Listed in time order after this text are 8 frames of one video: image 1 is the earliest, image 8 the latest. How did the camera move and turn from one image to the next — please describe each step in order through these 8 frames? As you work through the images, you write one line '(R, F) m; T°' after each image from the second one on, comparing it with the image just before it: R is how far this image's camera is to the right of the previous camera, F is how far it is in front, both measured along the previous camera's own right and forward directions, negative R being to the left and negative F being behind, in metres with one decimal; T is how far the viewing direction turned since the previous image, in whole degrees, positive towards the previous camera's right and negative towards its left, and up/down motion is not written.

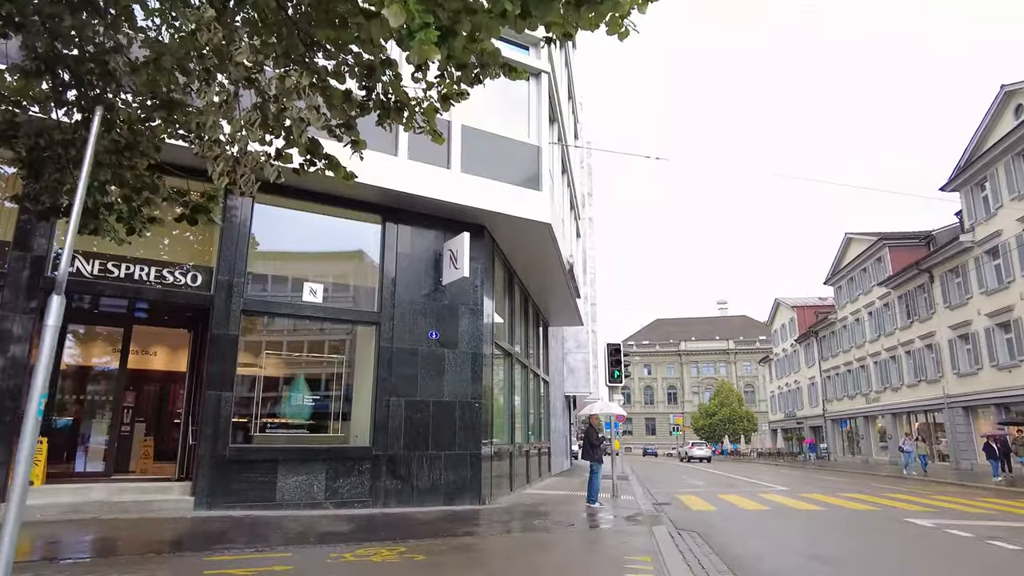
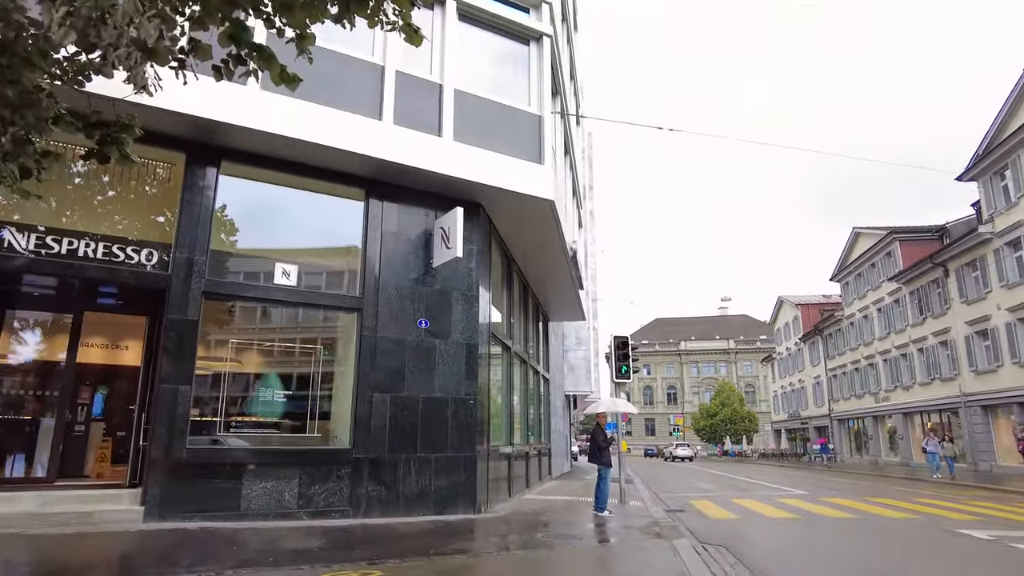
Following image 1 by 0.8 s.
(0.0, +1.2) m; 0°
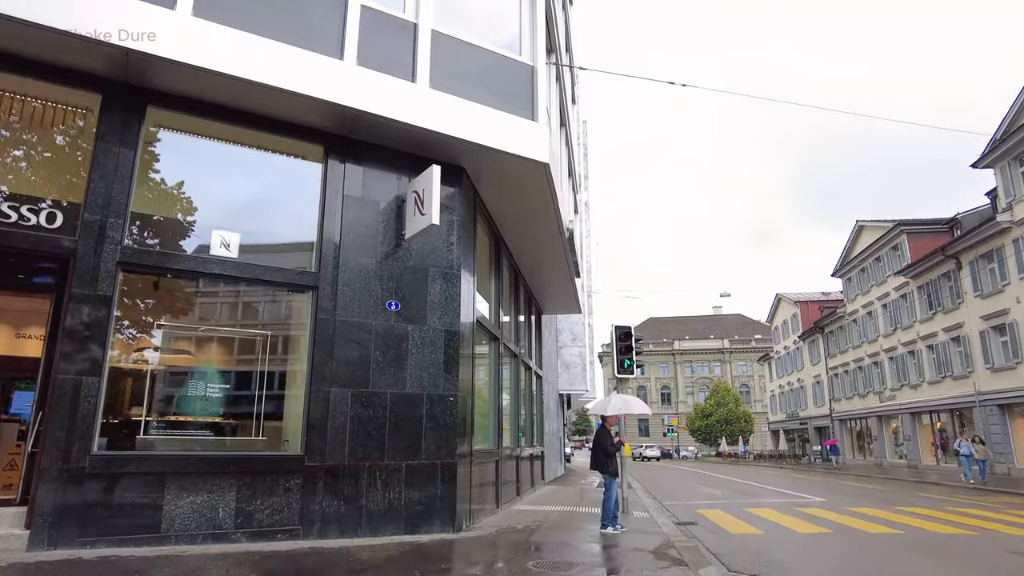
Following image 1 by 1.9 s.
(+0.1, +1.5) m; +1°
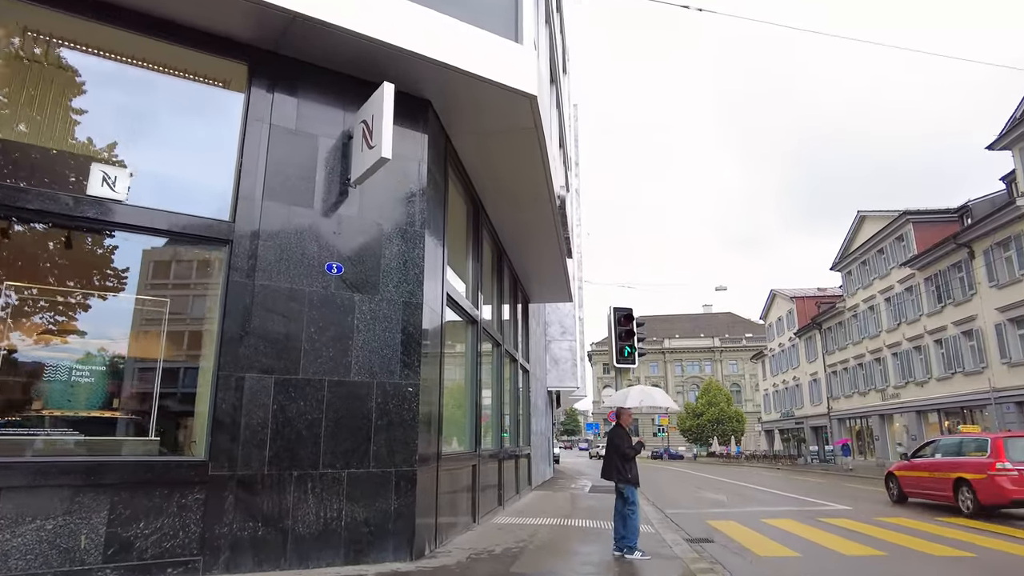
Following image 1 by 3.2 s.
(+0.1, +1.8) m; +1°
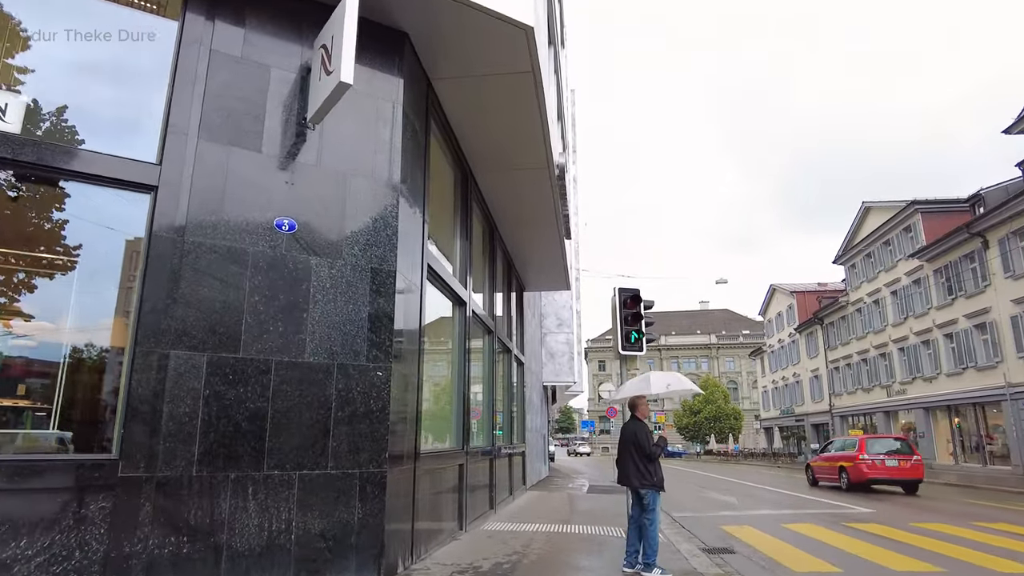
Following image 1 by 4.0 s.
(0.0, +1.1) m; 0°
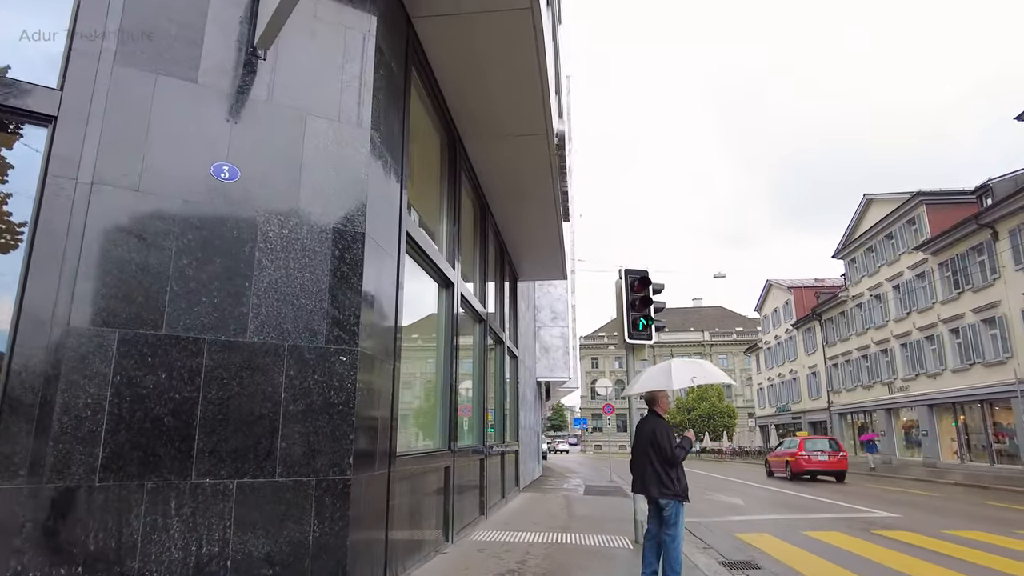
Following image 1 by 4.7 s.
(0.0, +1.0) m; +1°
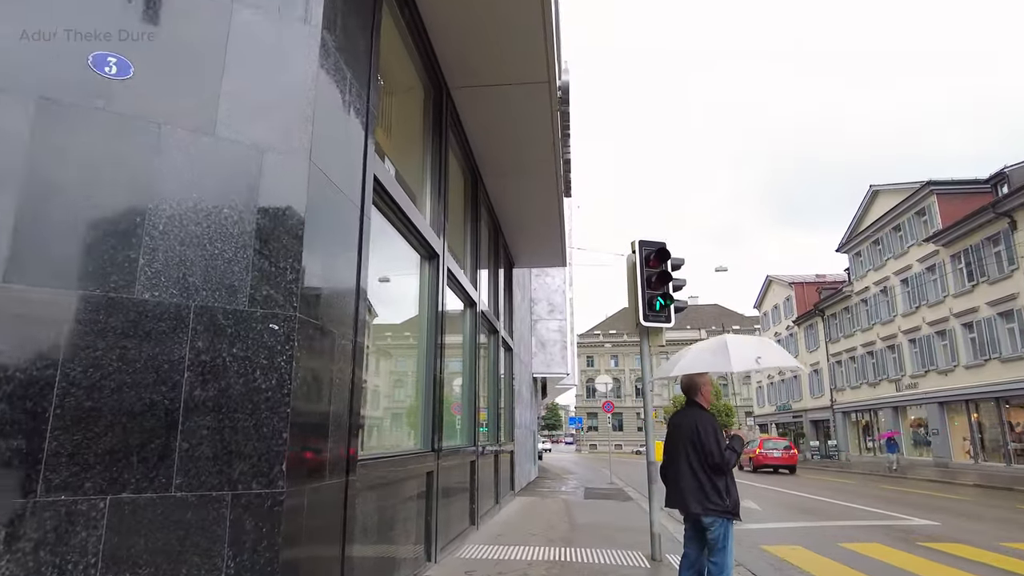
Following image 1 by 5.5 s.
(0.0, +1.2) m; 0°
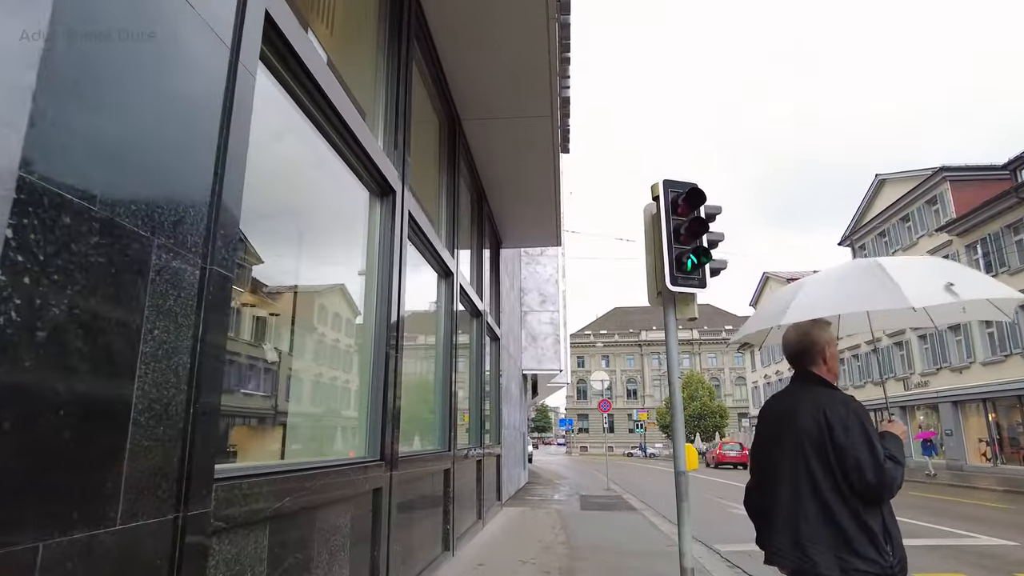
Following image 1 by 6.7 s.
(0.0, +1.7) m; +1°
